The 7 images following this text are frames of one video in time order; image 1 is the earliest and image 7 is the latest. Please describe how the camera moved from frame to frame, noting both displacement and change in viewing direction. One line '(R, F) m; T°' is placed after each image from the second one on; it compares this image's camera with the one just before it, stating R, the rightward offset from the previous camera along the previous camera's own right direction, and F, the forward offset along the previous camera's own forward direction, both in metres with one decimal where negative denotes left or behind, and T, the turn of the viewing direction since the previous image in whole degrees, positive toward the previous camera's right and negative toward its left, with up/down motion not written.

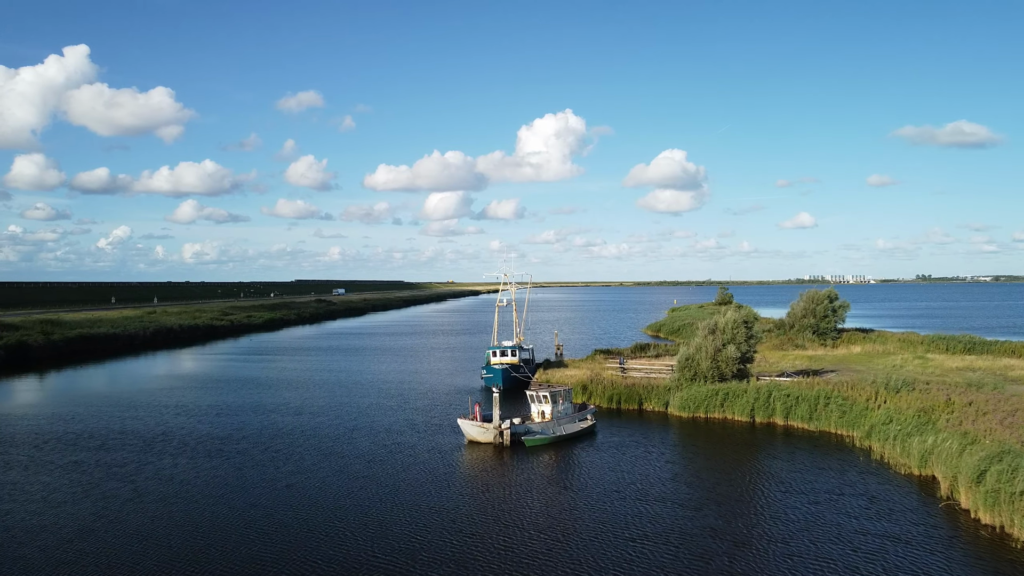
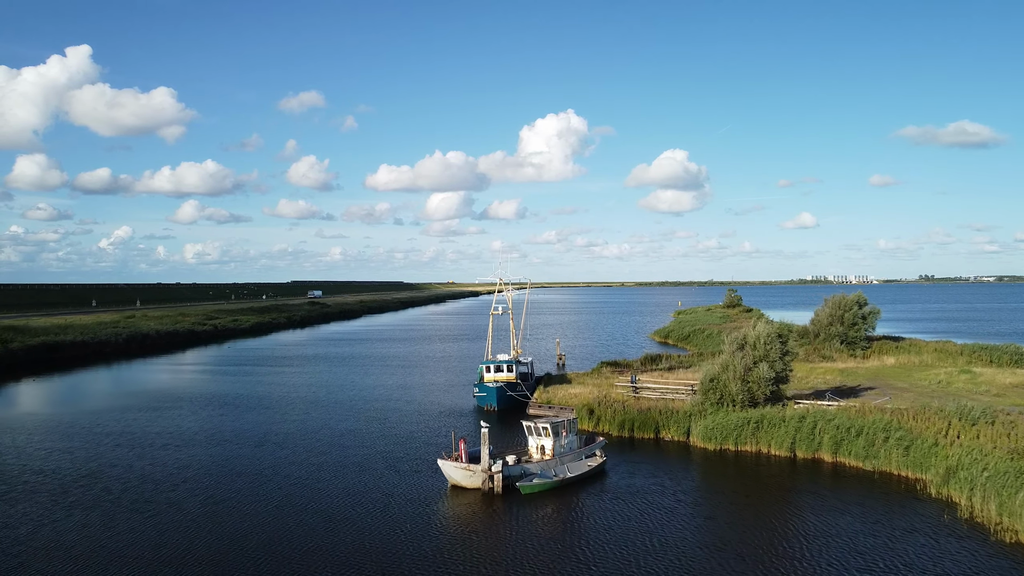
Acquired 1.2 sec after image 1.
(+0.3, +5.5) m; 0°
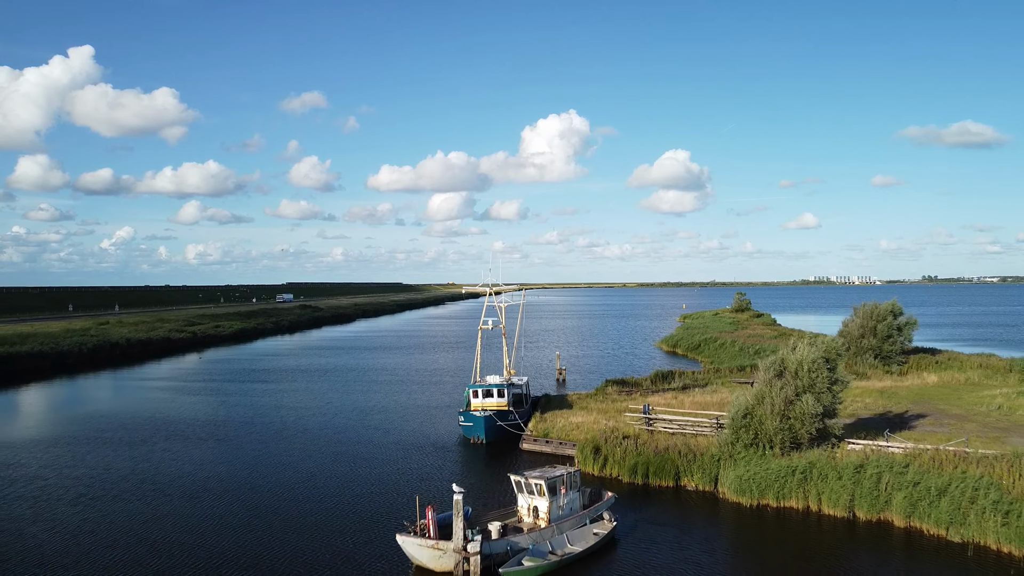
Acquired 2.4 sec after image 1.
(+0.6, +5.9) m; 0°
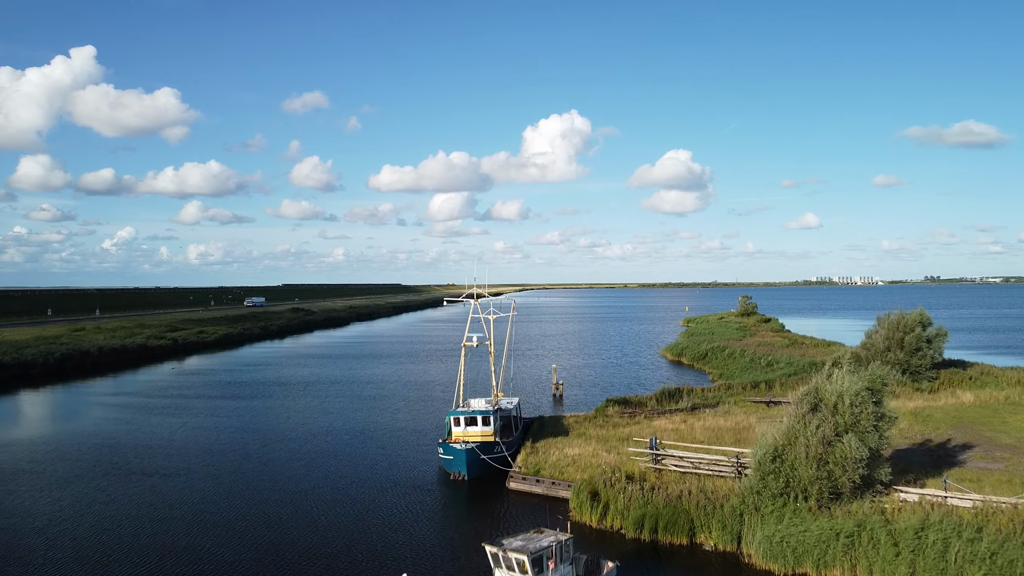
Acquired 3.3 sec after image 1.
(+0.7, +4.5) m; 0°
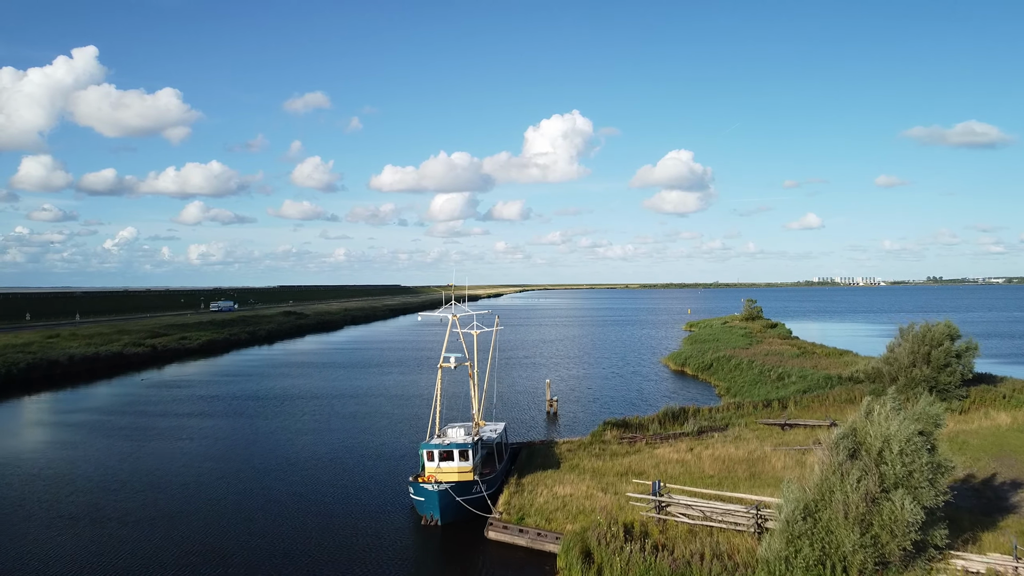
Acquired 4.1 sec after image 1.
(+0.8, +4.0) m; 0°
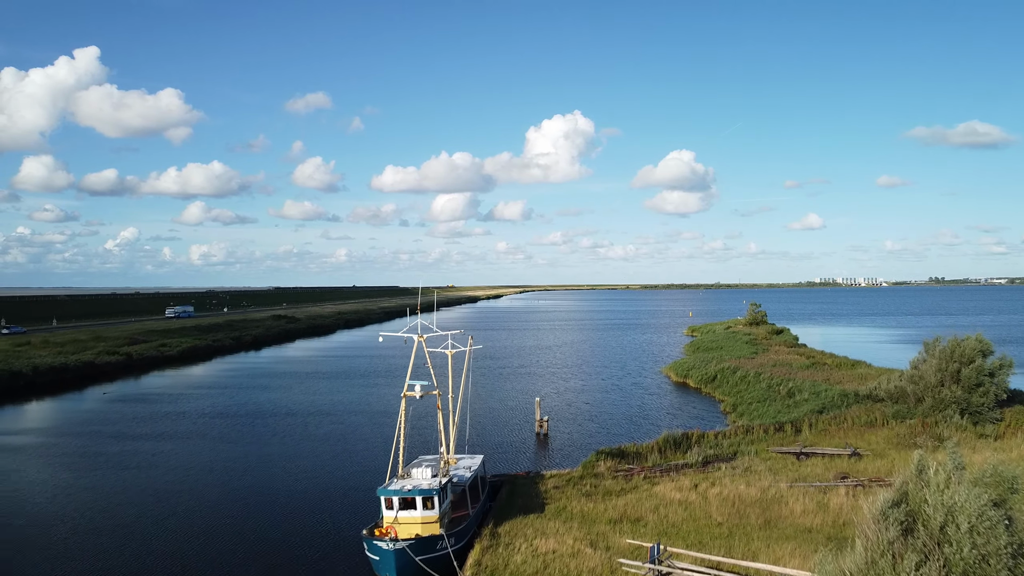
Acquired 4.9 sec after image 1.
(+1.0, +4.1) m; 0°
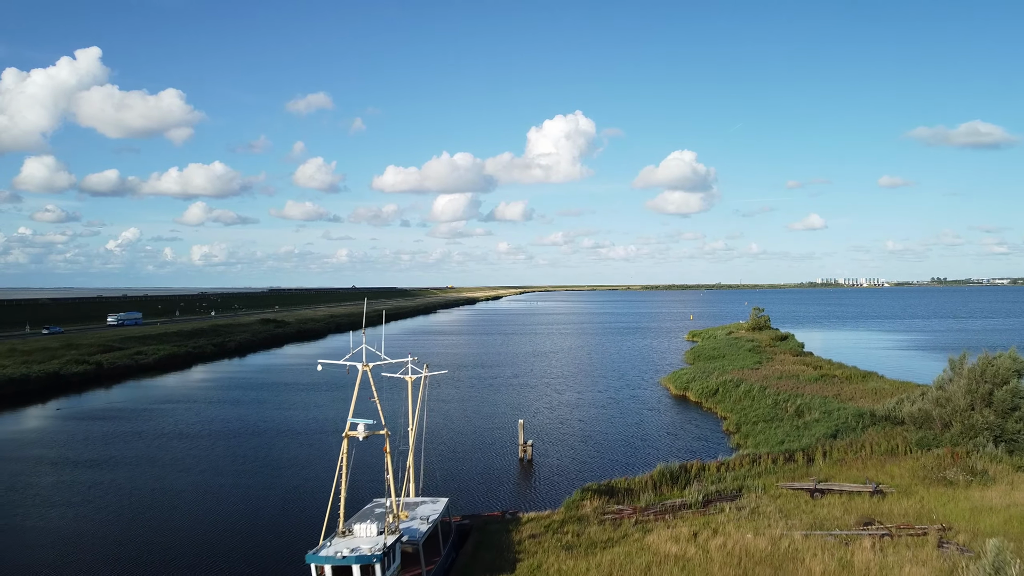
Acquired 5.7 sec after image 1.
(+1.3, +4.1) m; 0°
